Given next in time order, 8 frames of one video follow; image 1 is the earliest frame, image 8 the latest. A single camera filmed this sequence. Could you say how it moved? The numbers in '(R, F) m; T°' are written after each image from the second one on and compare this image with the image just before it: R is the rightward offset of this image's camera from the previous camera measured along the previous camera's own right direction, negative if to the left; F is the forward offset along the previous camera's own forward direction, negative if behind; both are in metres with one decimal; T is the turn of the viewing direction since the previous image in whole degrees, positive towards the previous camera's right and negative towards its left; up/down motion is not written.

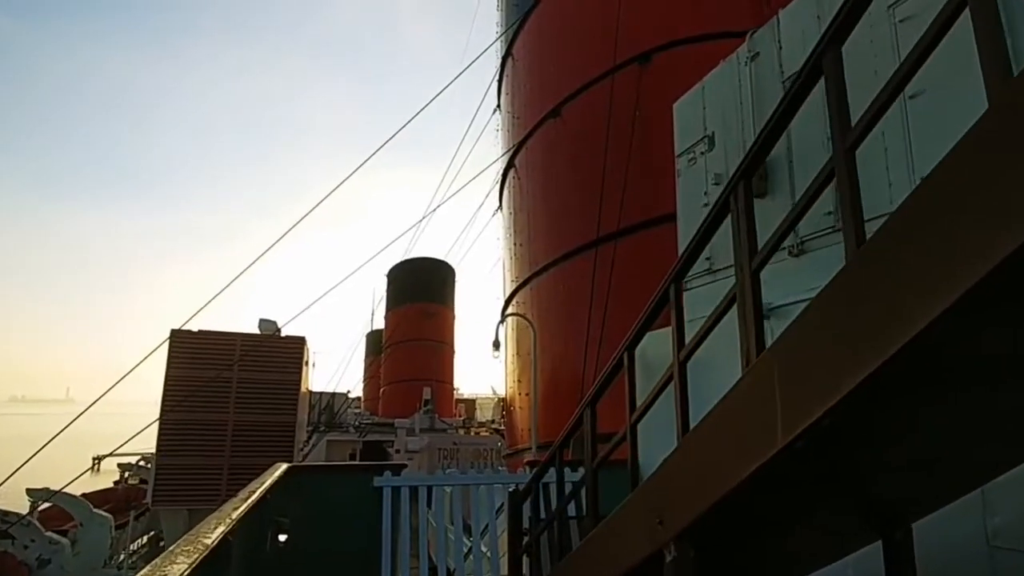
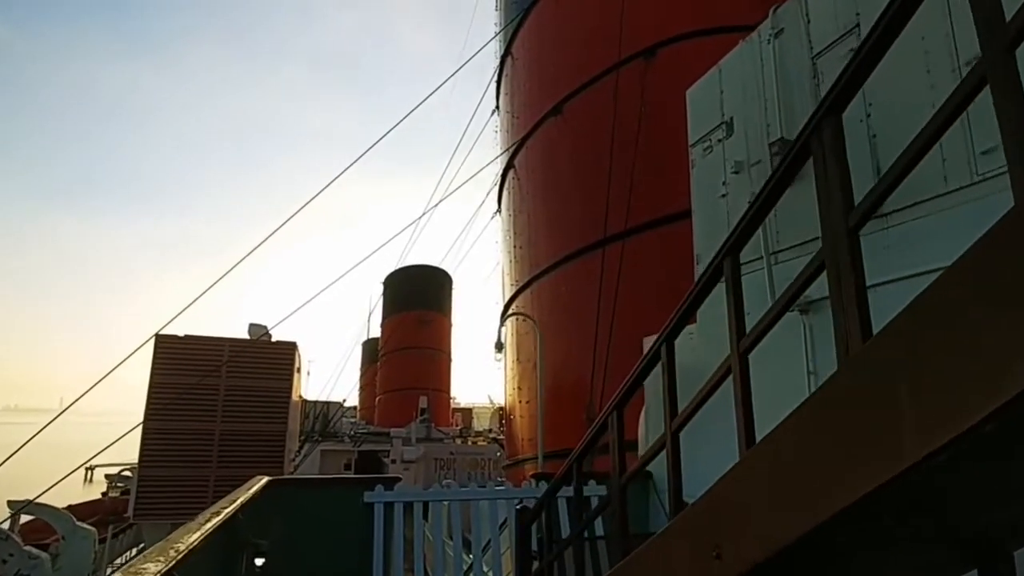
(0.0, +0.3) m; 0°
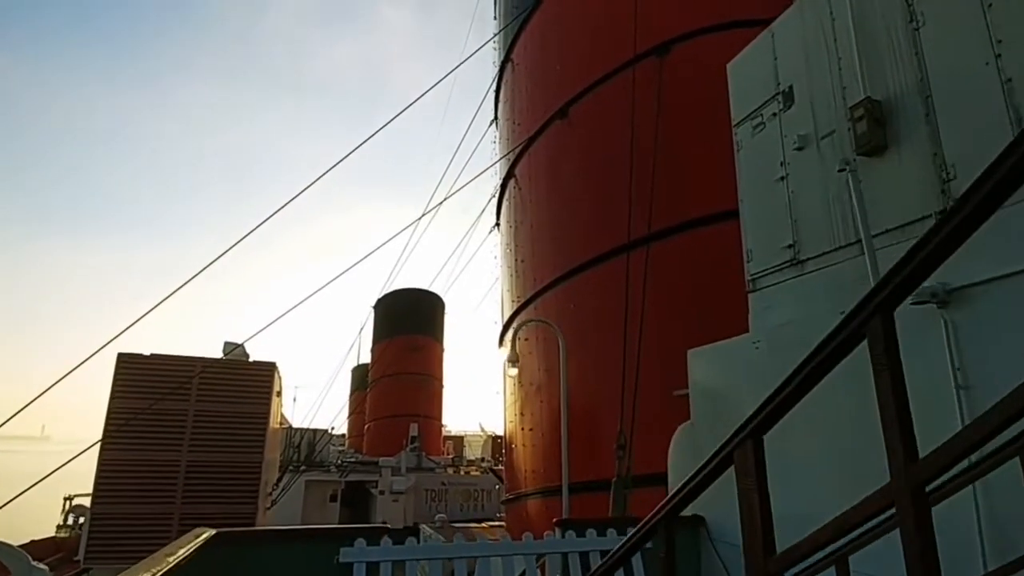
(-0.1, +0.6) m; +1°
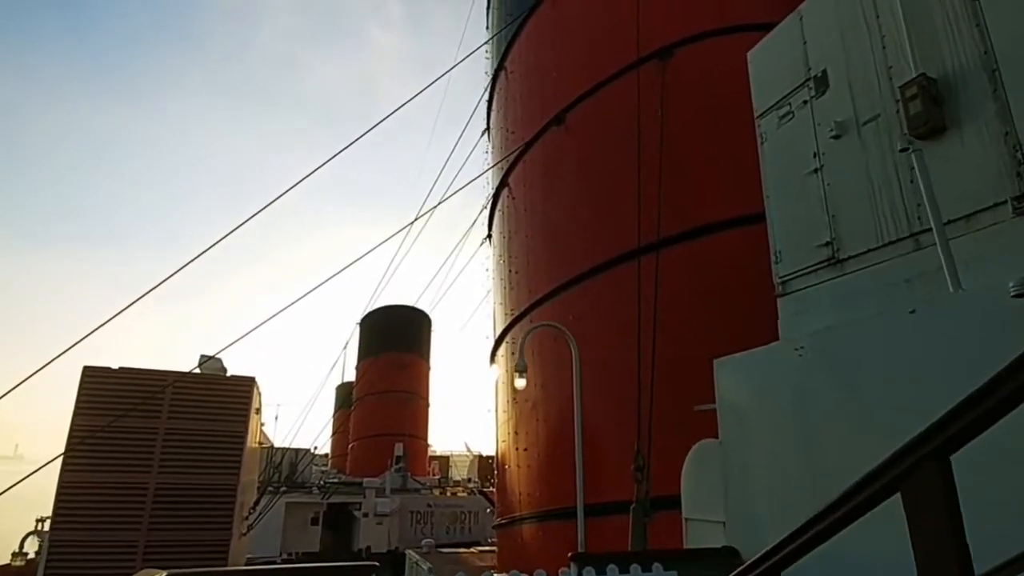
(-0.1, +0.3) m; +1°
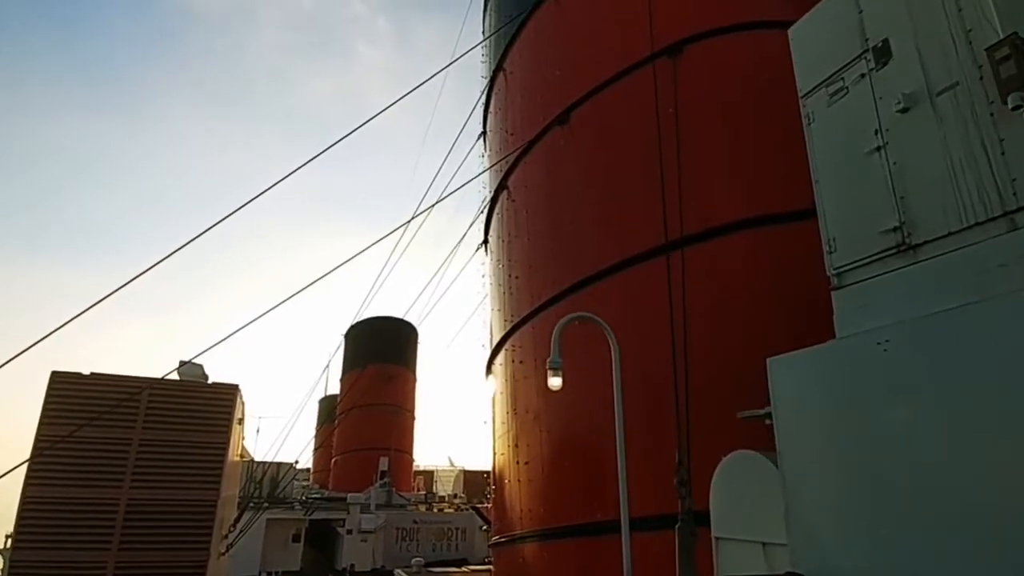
(-0.2, +0.3) m; +1°
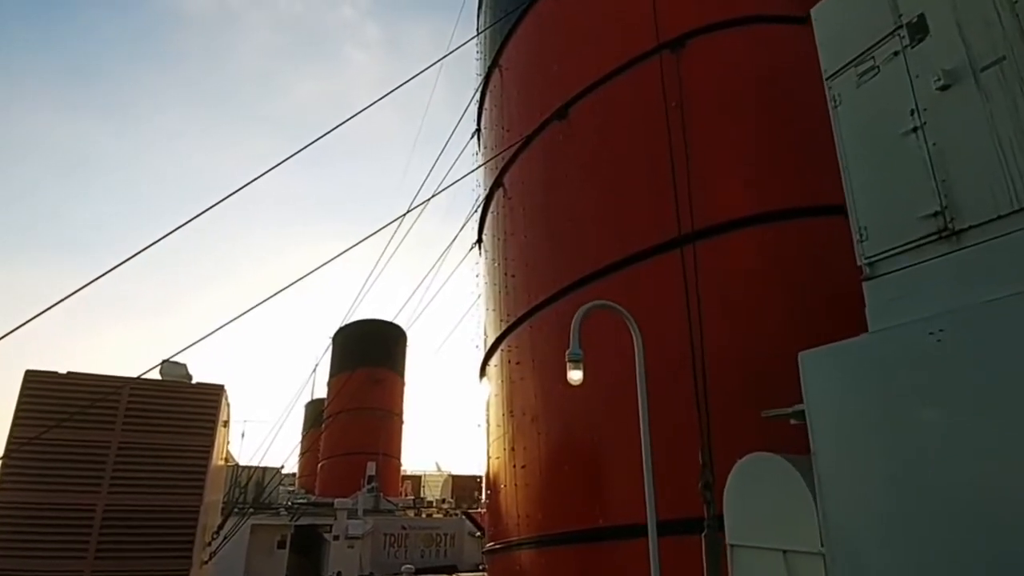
(-0.1, +0.2) m; +1°
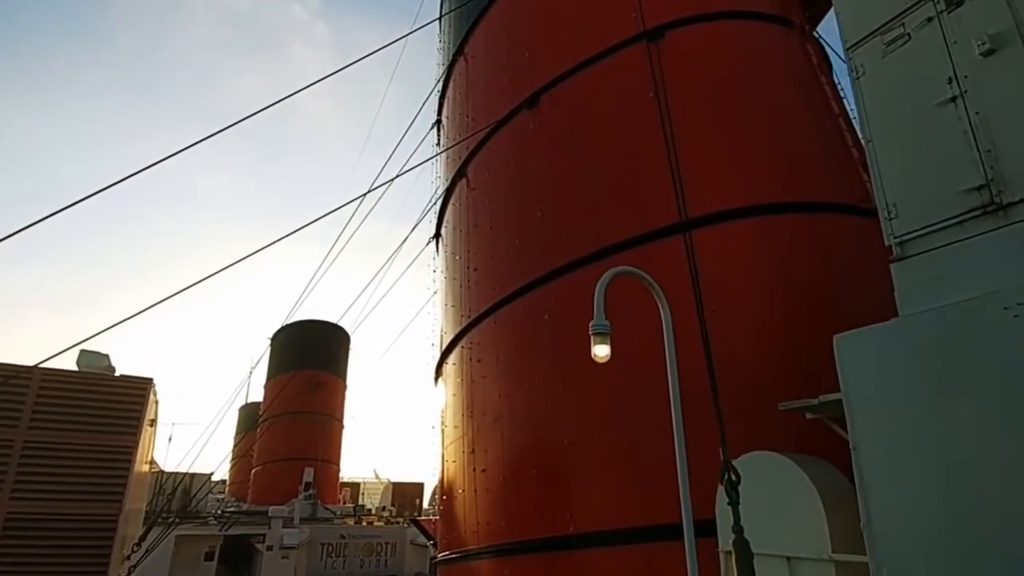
(-0.2, +0.3) m; +5°
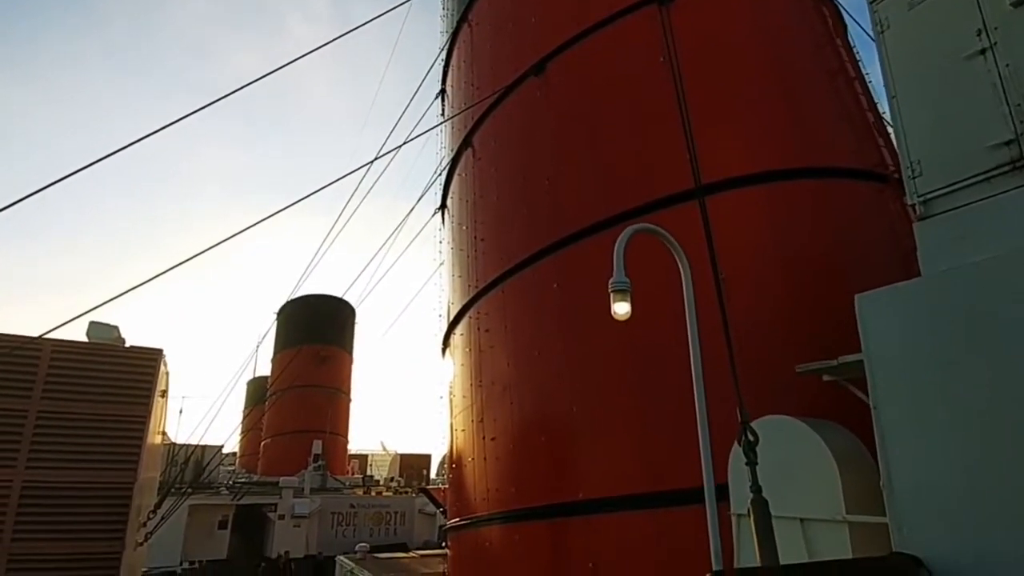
(0.0, 0.0) m; 0°
